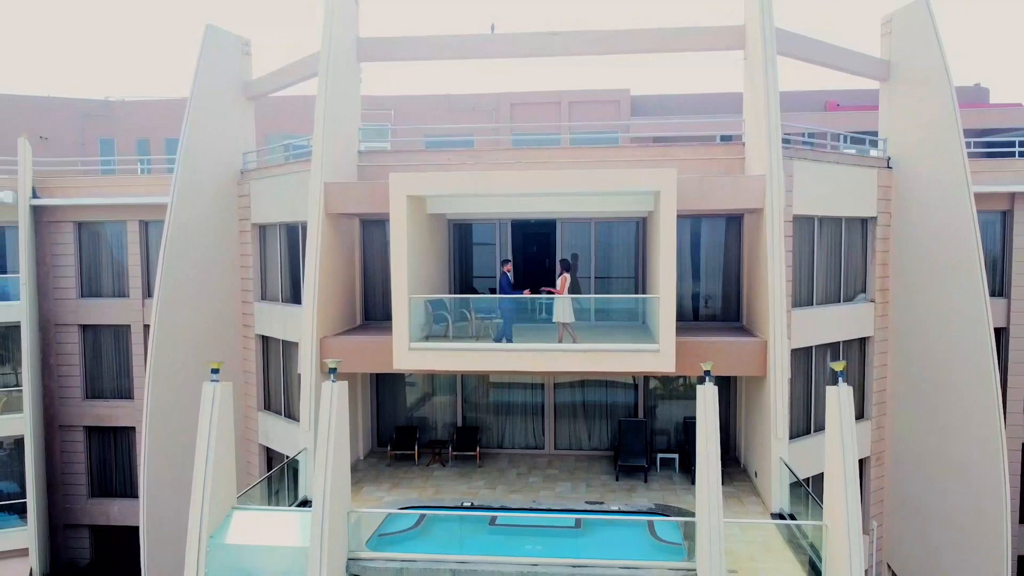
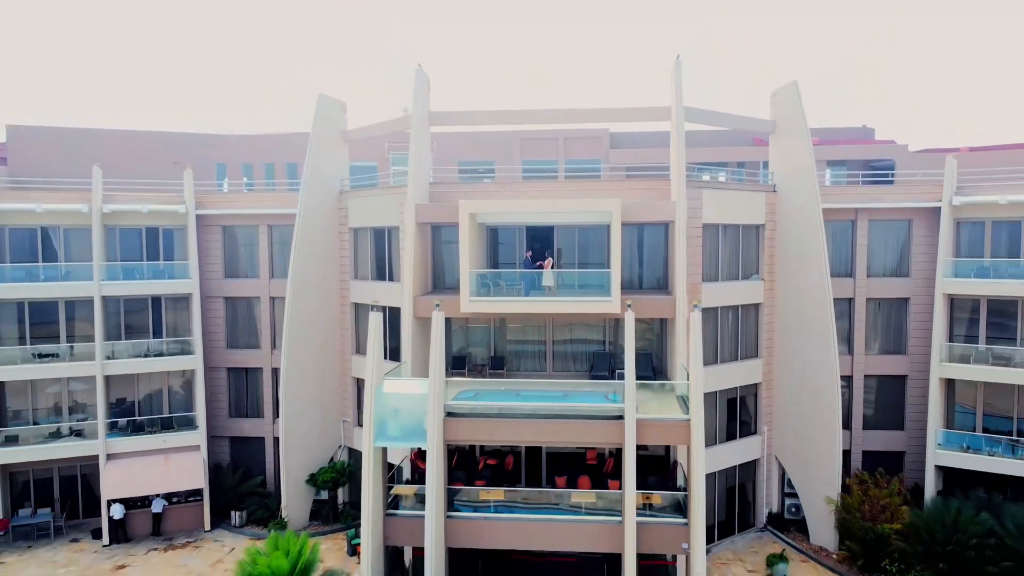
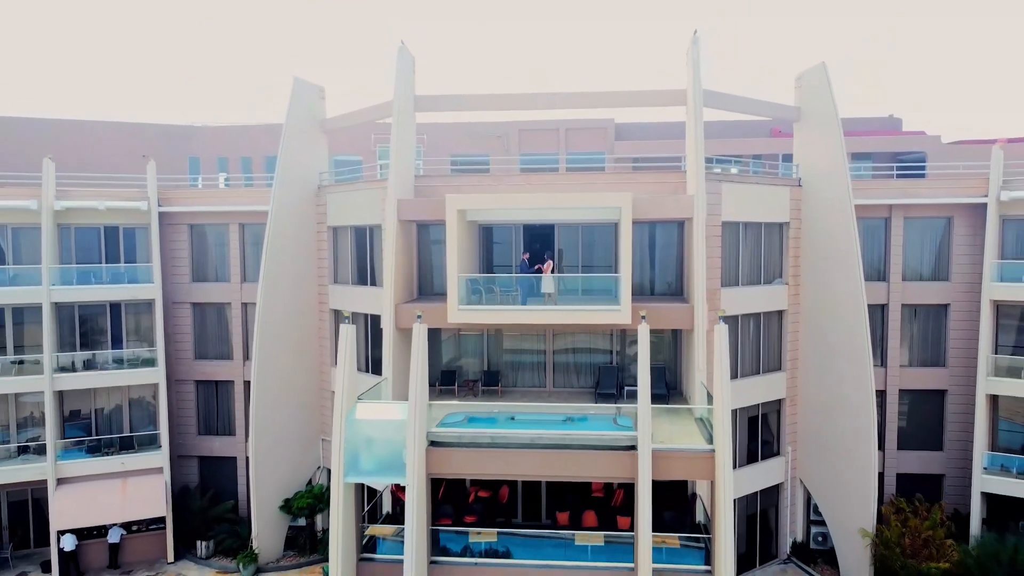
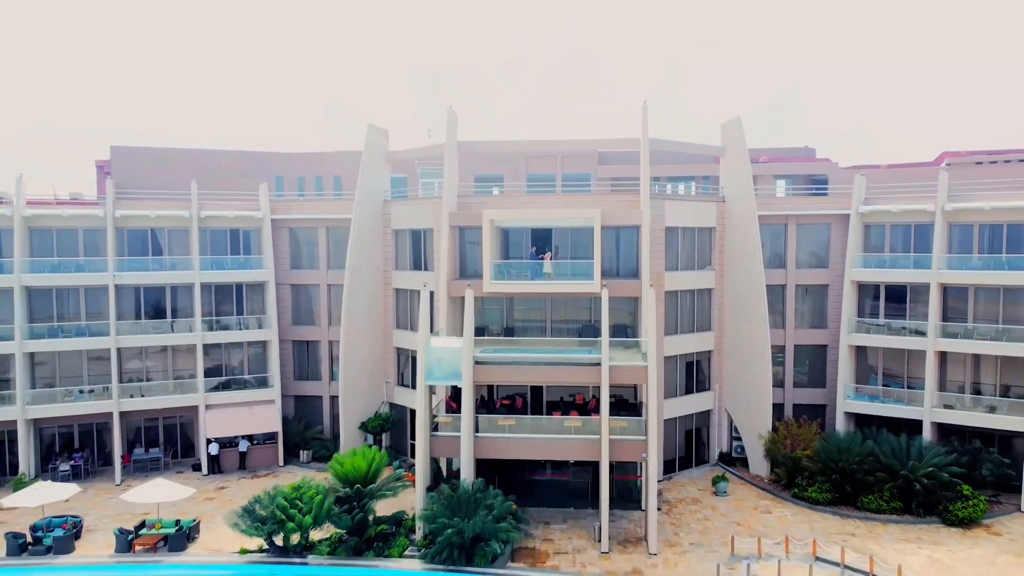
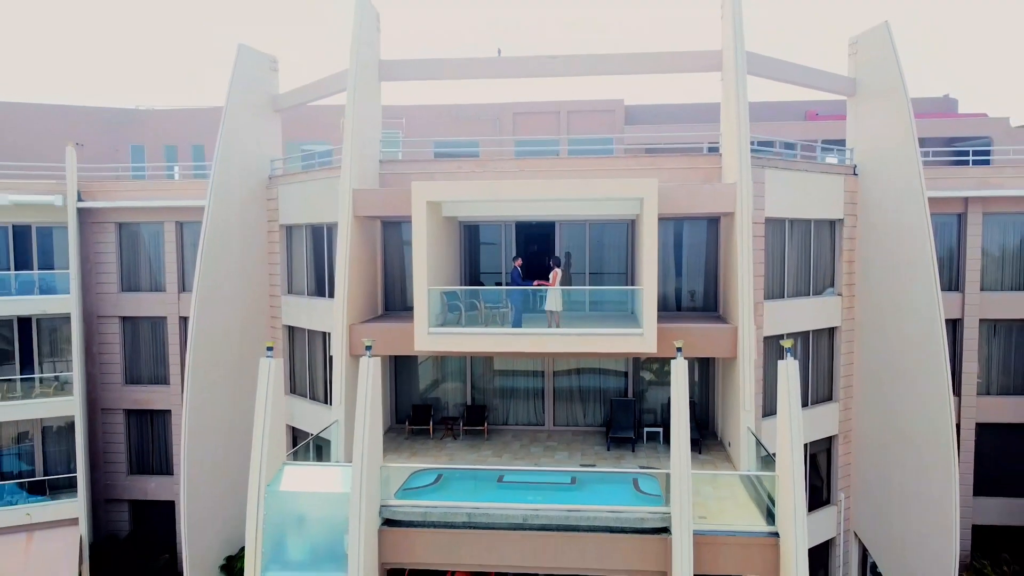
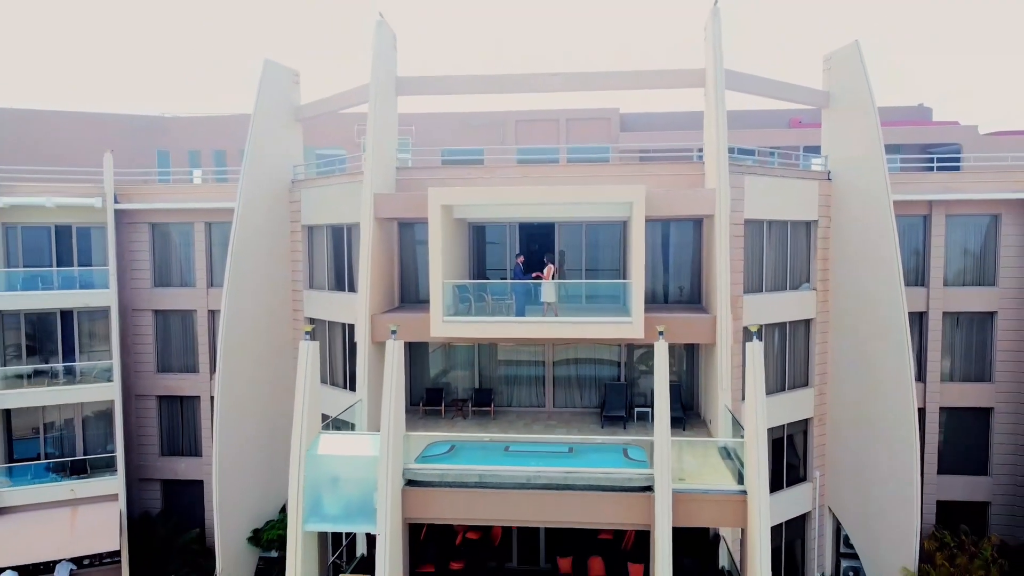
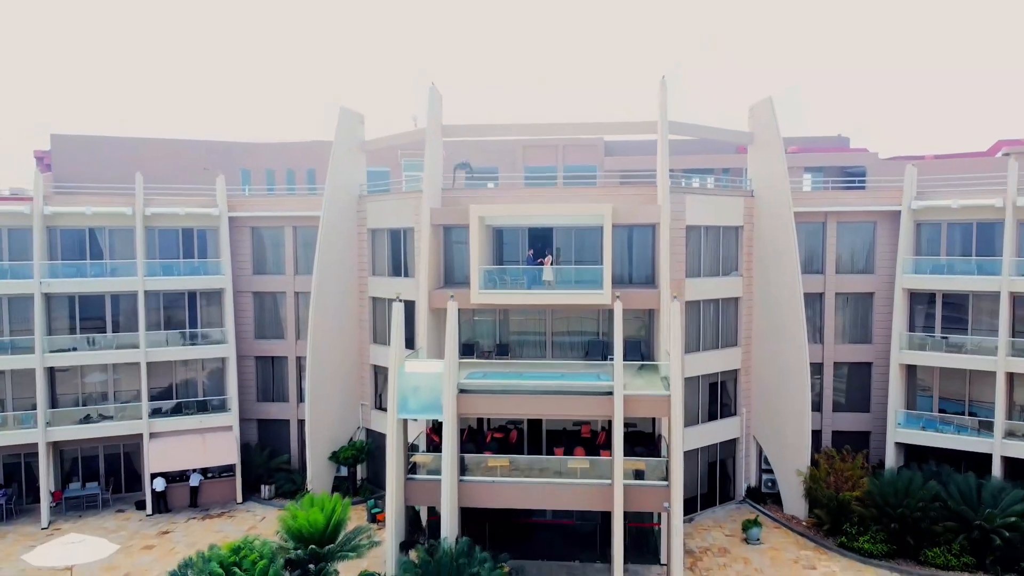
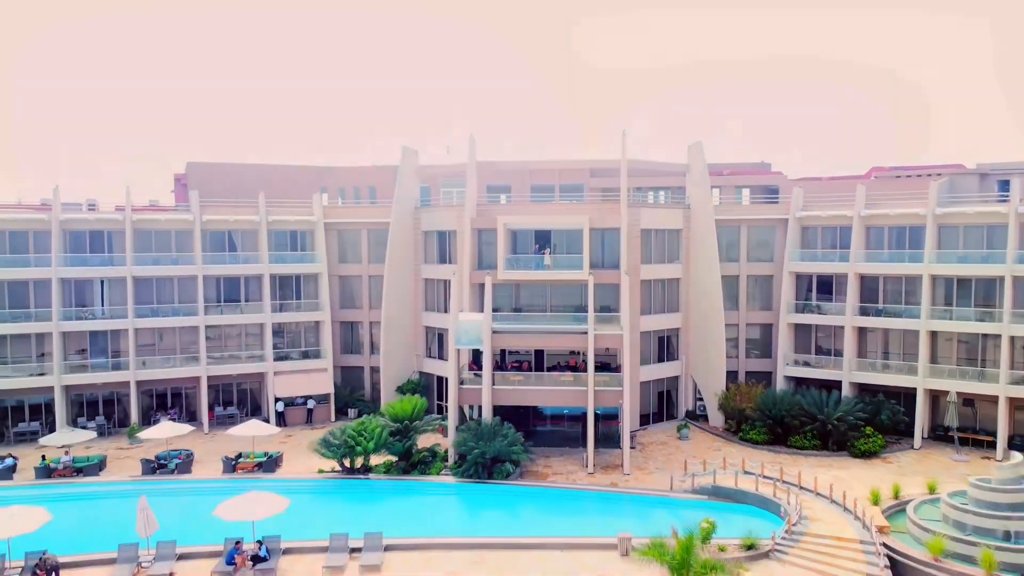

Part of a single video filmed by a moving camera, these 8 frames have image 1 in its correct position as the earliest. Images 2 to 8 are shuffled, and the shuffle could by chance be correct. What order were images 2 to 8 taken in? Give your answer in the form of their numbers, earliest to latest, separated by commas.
5, 6, 3, 2, 7, 4, 8
